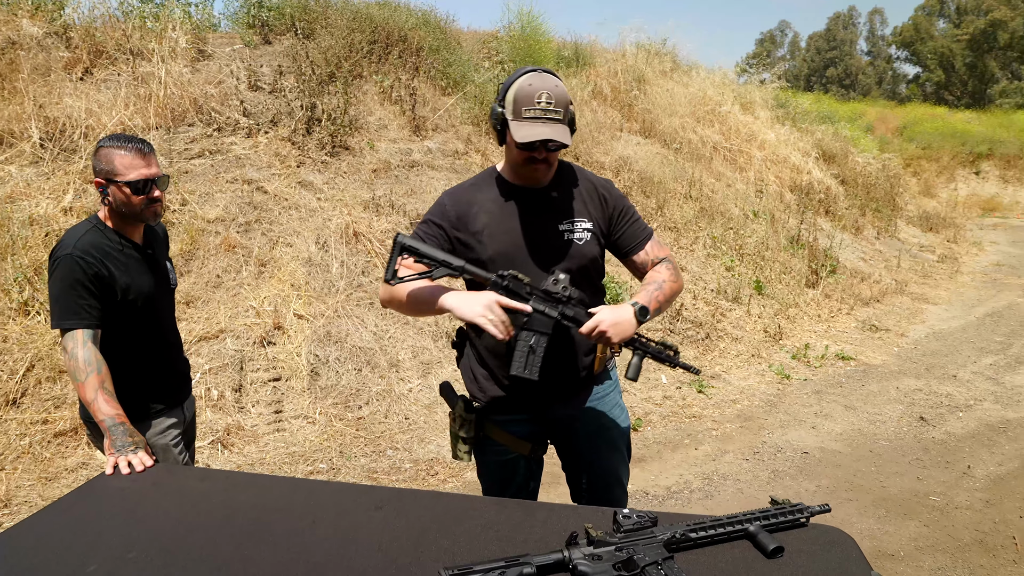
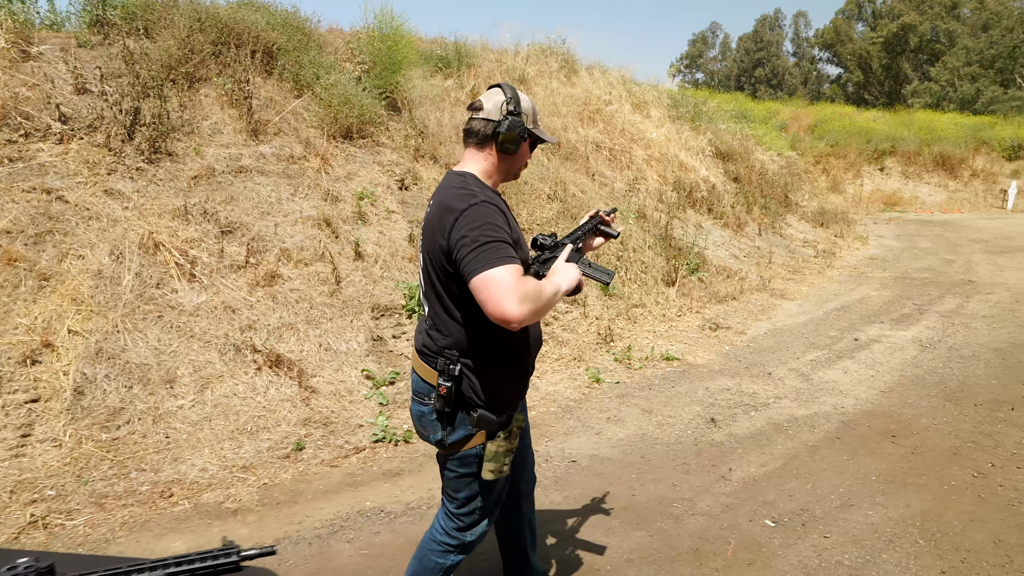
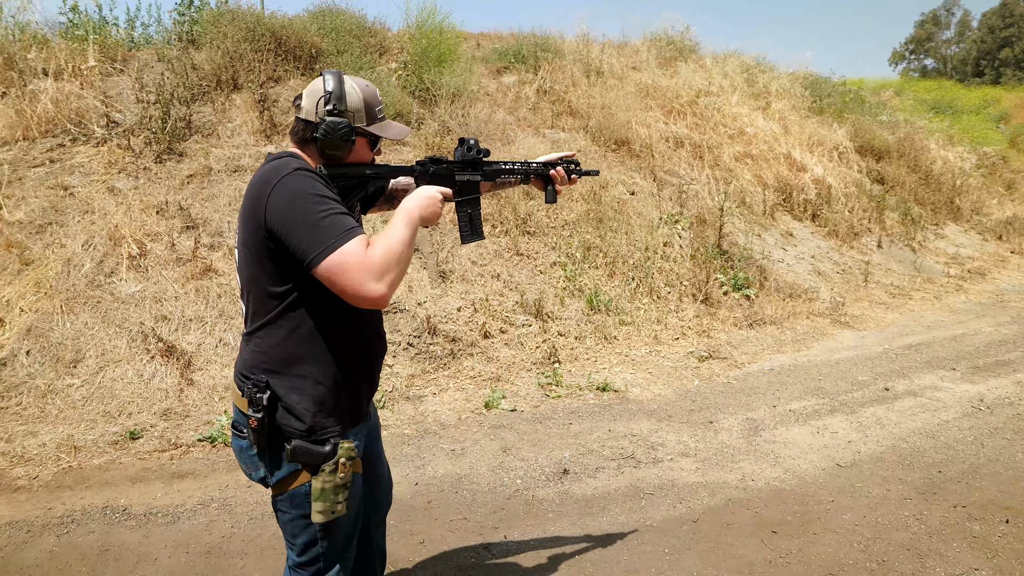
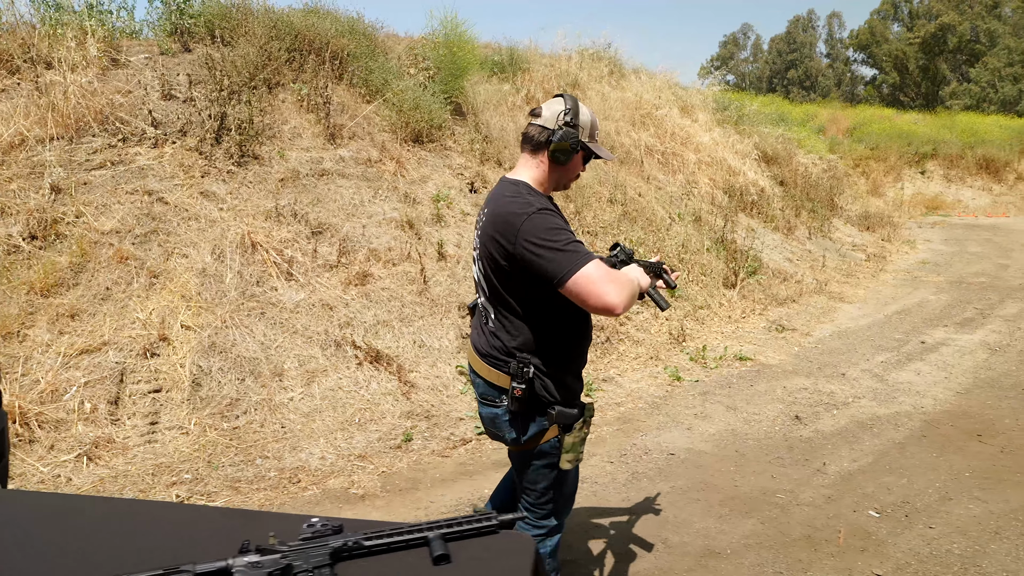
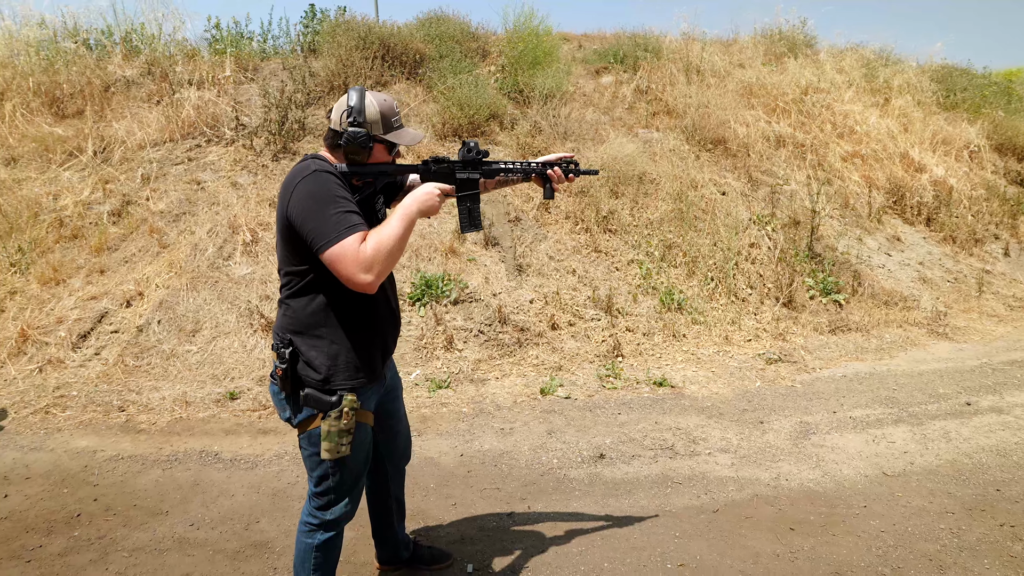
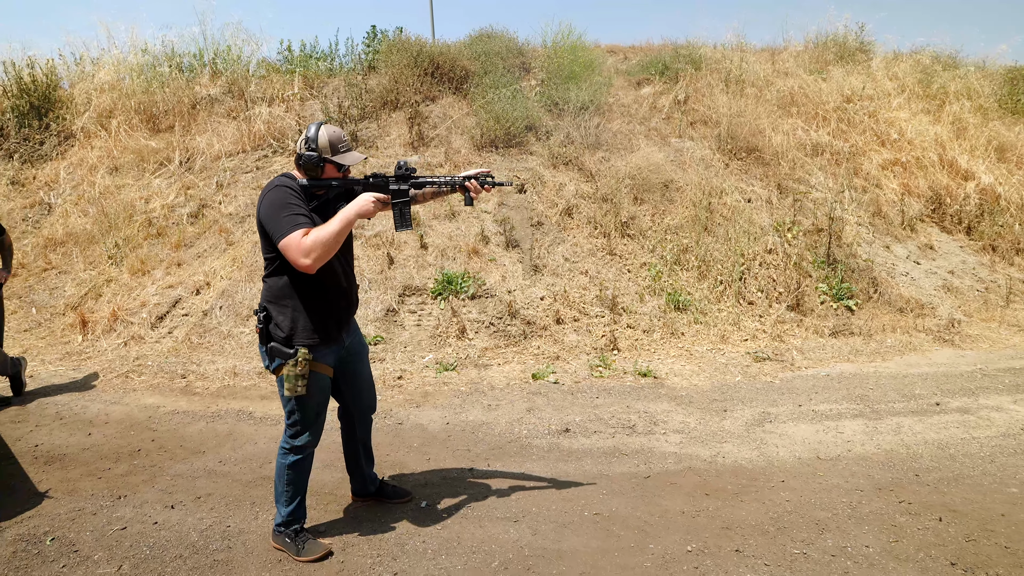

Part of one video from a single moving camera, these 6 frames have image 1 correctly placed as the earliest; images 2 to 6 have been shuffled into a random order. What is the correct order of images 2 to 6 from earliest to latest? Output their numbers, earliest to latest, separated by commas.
4, 2, 3, 5, 6
